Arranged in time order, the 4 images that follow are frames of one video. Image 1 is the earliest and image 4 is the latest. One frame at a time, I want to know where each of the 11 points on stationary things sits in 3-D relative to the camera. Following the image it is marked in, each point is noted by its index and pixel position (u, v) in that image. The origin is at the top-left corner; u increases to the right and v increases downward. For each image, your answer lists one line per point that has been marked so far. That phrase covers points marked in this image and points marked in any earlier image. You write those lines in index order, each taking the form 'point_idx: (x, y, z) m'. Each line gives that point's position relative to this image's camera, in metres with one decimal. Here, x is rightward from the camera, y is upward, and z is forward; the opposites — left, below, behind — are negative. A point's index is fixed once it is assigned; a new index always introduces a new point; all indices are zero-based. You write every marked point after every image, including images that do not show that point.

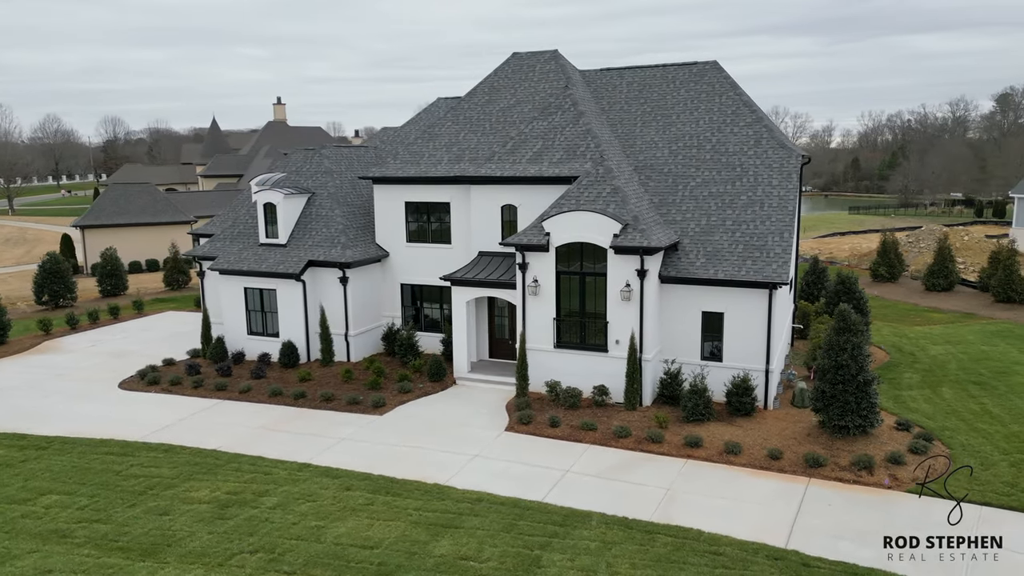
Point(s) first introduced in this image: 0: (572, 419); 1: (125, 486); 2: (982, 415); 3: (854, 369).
0: (+1.5, -3.3, +16.8) m
1: (-7.6, -3.9, +13.3) m
2: (+12.6, -3.4, +18.2) m
3: (+7.6, -1.8, +15.0) m
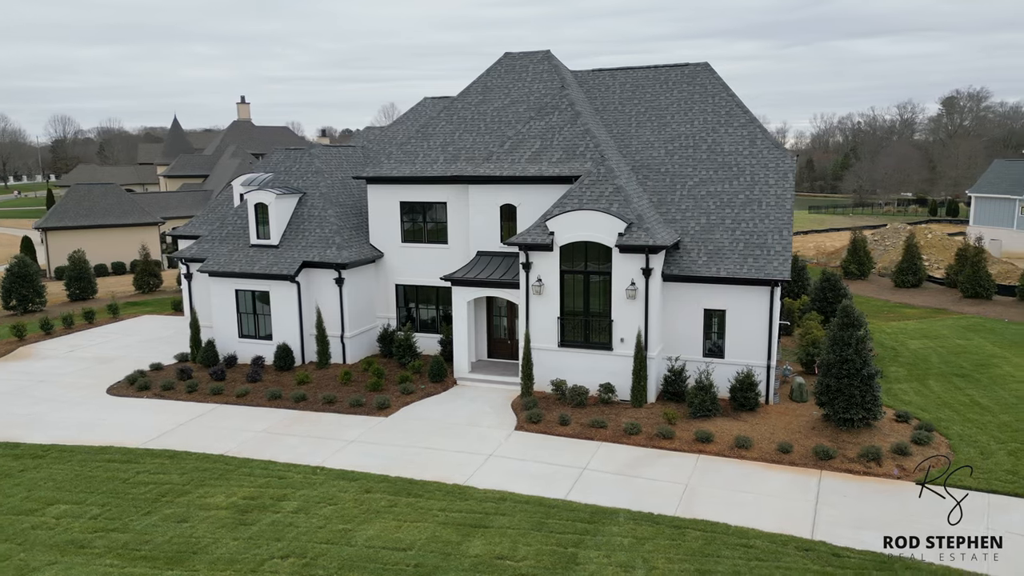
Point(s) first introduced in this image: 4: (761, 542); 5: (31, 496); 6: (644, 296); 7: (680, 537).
0: (+1.8, -3.2, +16.9) m
1: (-7.2, -3.9, +13.0) m
2: (+12.8, -3.3, +18.8) m
3: (+7.9, -1.7, +15.4) m
4: (+4.0, -4.0, +10.7) m
5: (-9.1, -4.0, +12.9) m
6: (+3.4, -0.2, +17.7) m
7: (+2.7, -4.0, +10.9) m
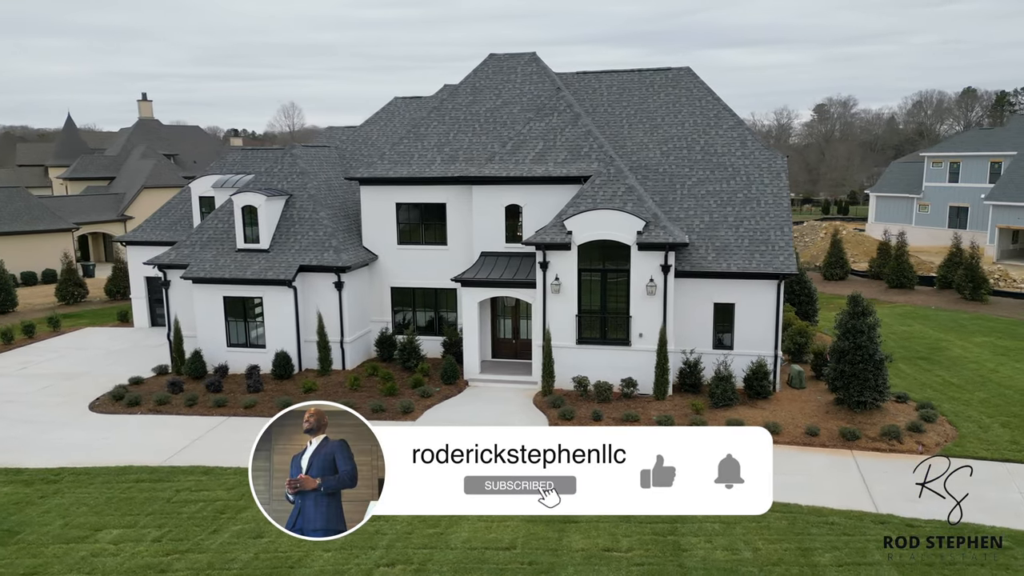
0: (+2.5, -3.2, +17.3) m
1: (-5.8, -4.0, +12.2) m
2: (+13.2, -2.9, +20.5) m
3: (+8.8, -1.5, +16.6) m
4: (+5.5, -3.9, +11.4) m
5: (-7.7, -4.1, +11.9) m
6: (+4.0, -0.1, +18.2) m
7: (+4.3, -3.9, +11.5) m
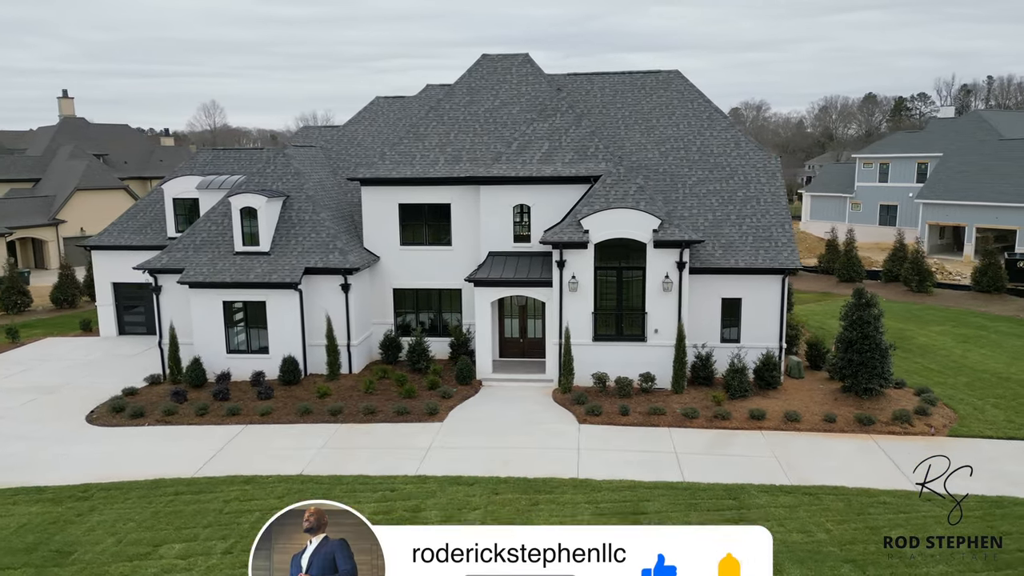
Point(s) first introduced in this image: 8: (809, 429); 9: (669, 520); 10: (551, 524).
0: (+3.2, -3.1, +17.7) m
1: (-4.6, -4.1, +11.9) m
2: (+13.5, -2.7, +21.9) m
3: (+9.5, -1.3, +17.6) m
4: (+6.7, -3.7, +12.1) m
5: (-6.5, -4.2, +11.4) m
6: (+4.6, 0.0, +18.8) m
7: (+5.5, -3.8, +12.1) m
8: (+7.2, -3.4, +16.3) m
9: (+2.6, -3.9, +11.5) m
10: (+0.7, -4.0, +11.4) m
